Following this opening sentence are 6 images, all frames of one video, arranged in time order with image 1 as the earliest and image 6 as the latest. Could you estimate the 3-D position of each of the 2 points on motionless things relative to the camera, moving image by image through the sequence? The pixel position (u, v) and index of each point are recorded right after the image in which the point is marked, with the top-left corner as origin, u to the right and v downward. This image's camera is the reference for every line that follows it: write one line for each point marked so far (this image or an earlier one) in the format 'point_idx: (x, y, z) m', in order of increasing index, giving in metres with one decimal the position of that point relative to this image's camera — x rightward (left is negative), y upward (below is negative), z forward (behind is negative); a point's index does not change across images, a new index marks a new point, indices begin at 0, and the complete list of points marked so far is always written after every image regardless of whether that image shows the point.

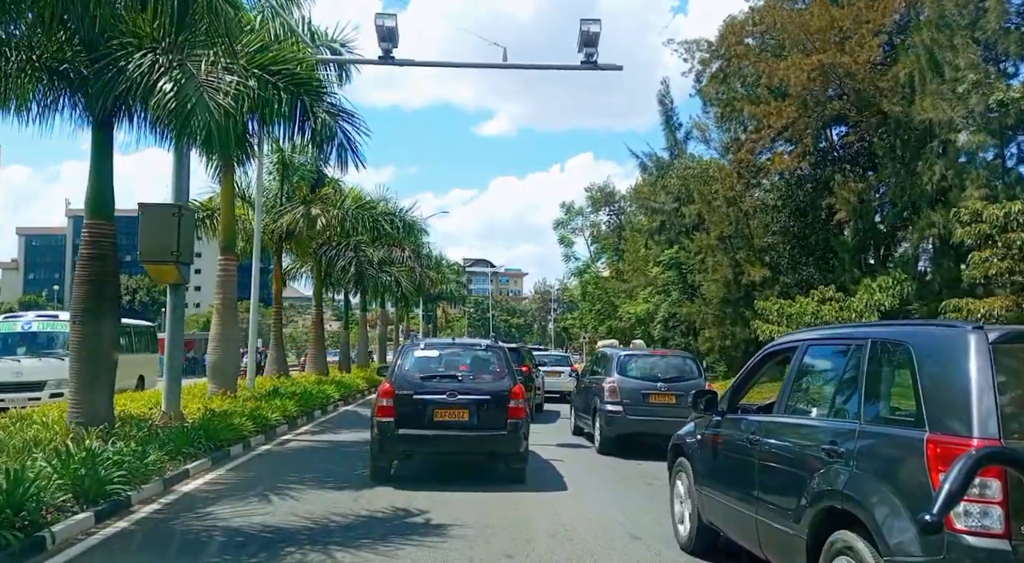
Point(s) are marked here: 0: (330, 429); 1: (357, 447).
0: (-3.4, -2.7, +16.2) m
1: (-2.5, -2.6, +14.0) m
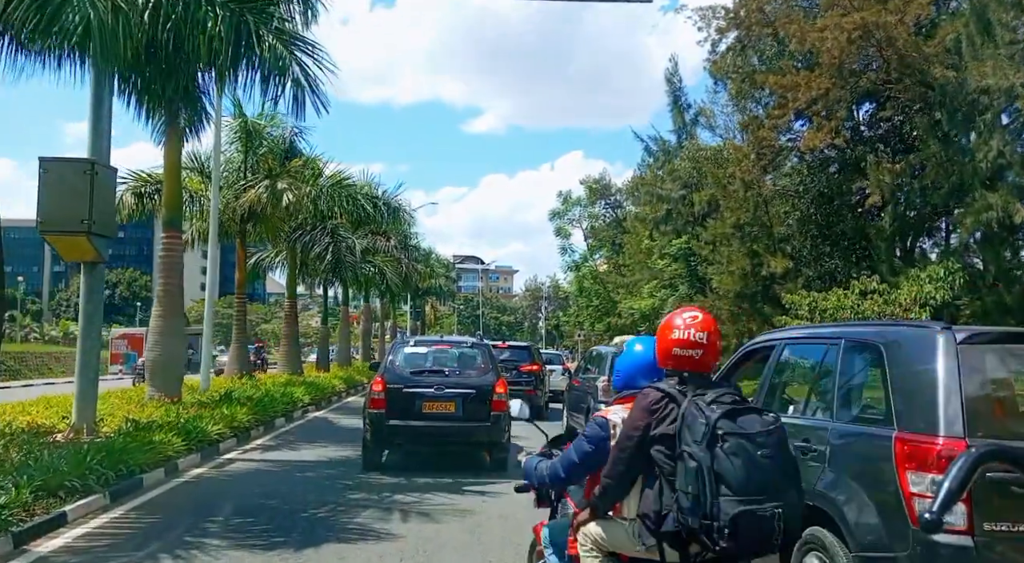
0: (-3.4, -2.5, +13.4) m
1: (-2.5, -2.3, +11.2) m
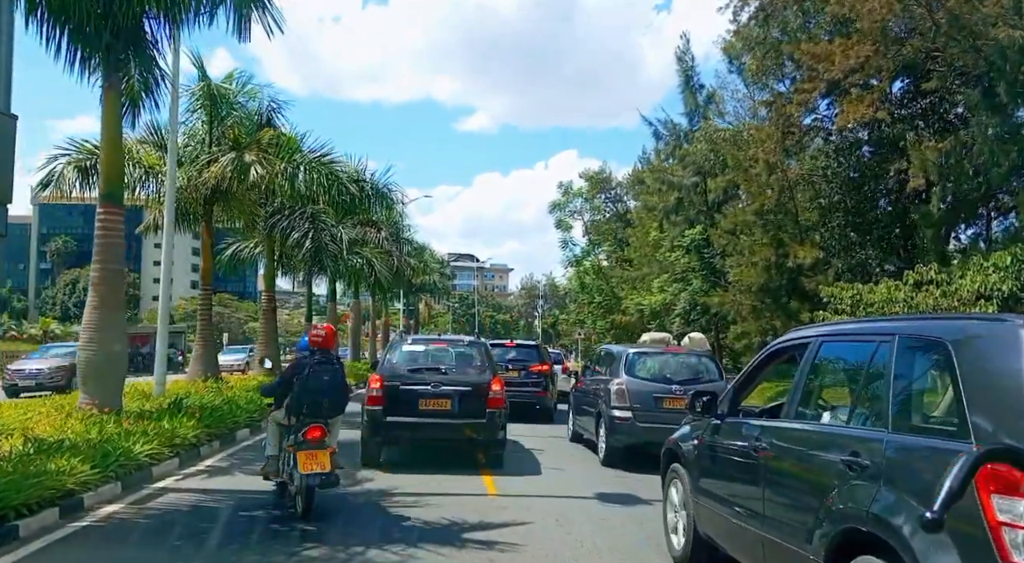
0: (-3.4, -2.3, +10.9) m
1: (-2.4, -2.1, +8.7) m
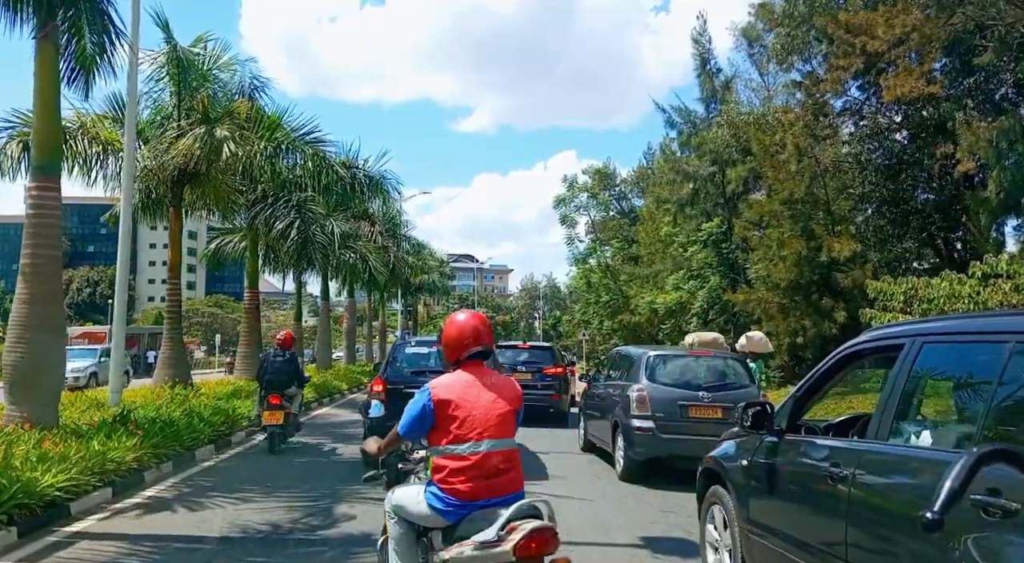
0: (-3.2, -2.1, +8.9) m
1: (-2.2, -2.0, +6.7) m
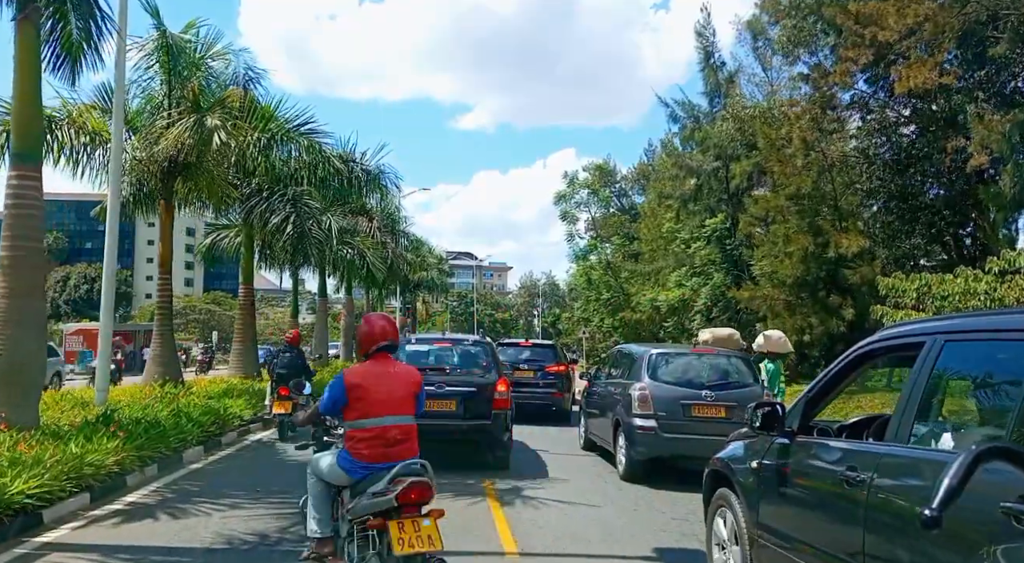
0: (-3.2, -2.1, +8.4) m
1: (-2.2, -1.9, +6.2) m
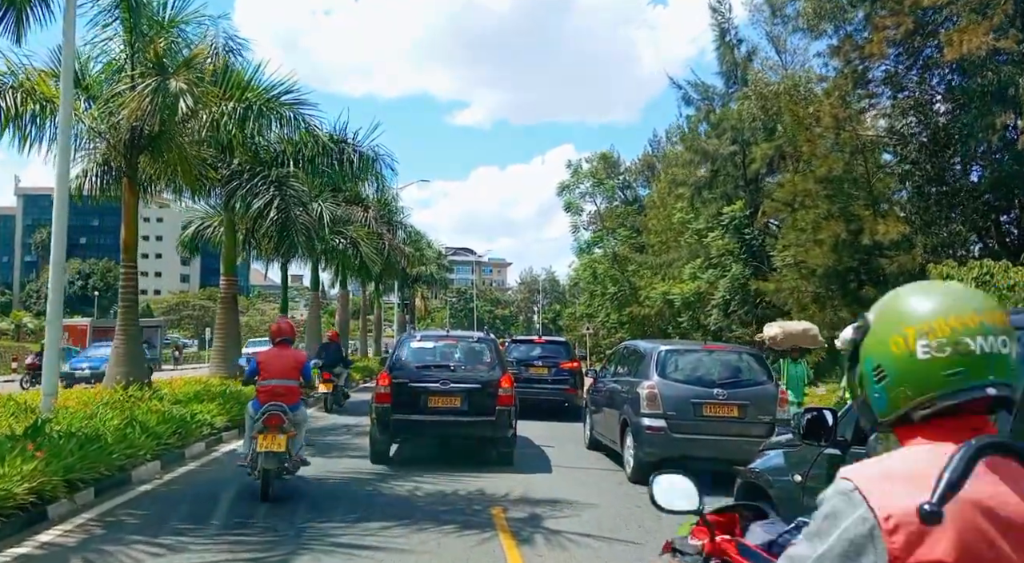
0: (-3.0, -1.9, +6.7) m
1: (-2.1, -1.8, +4.5) m
